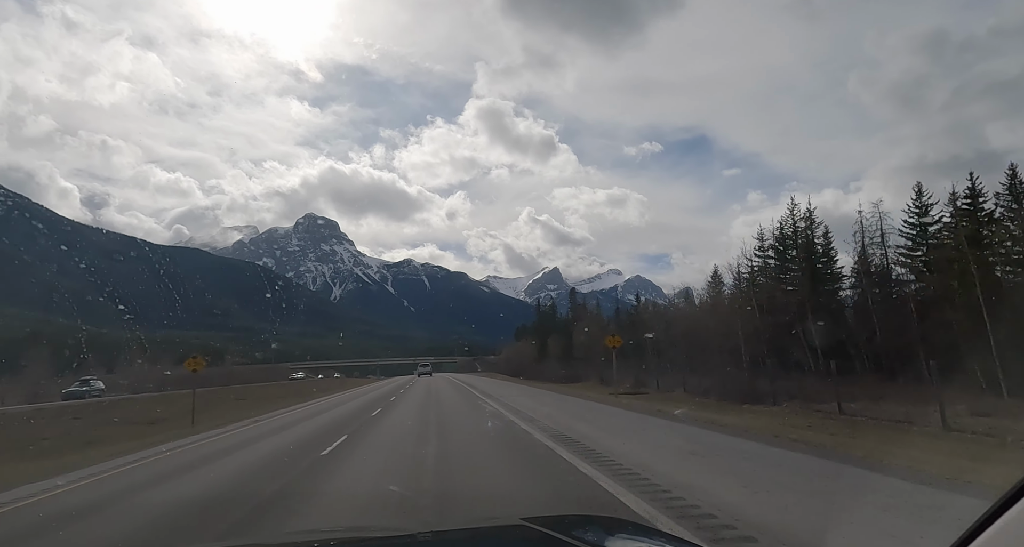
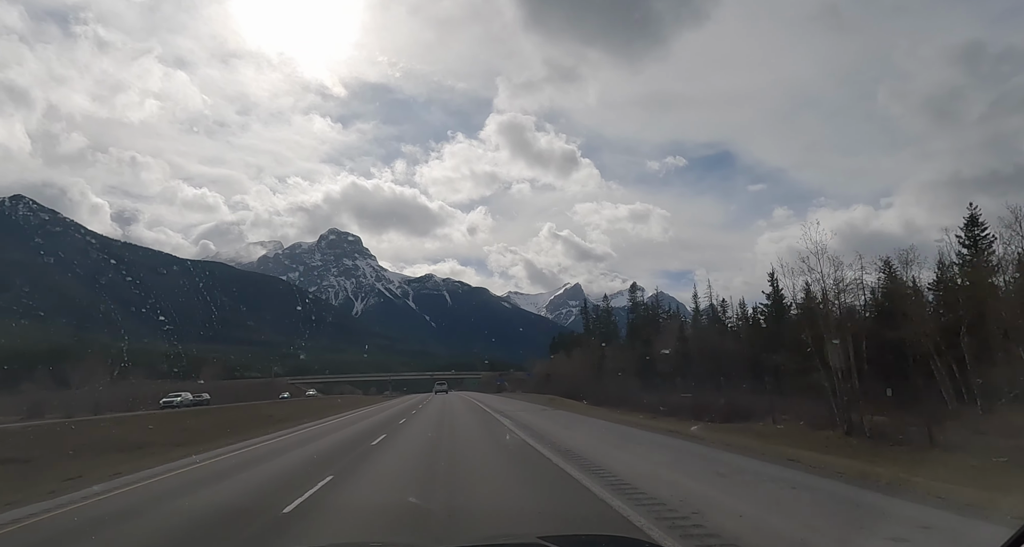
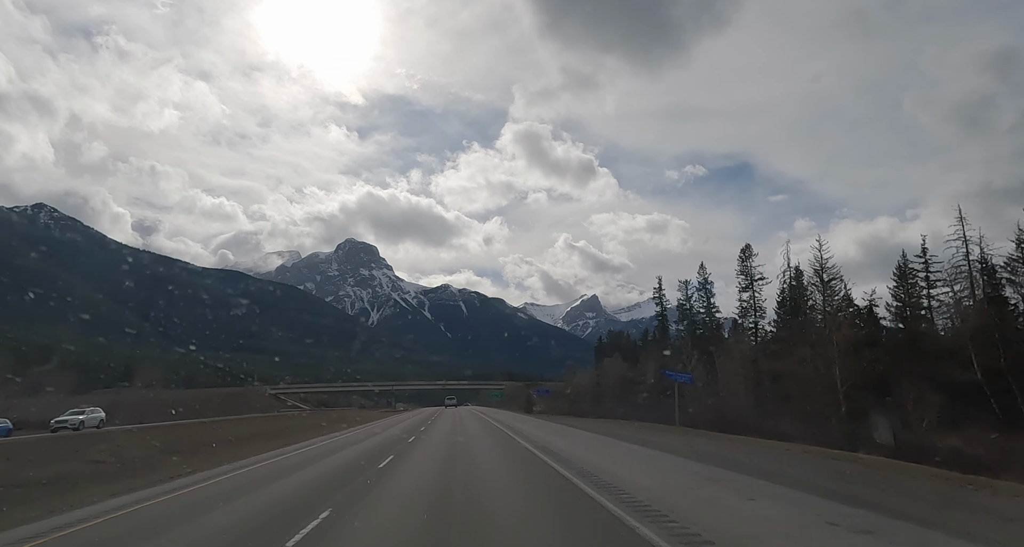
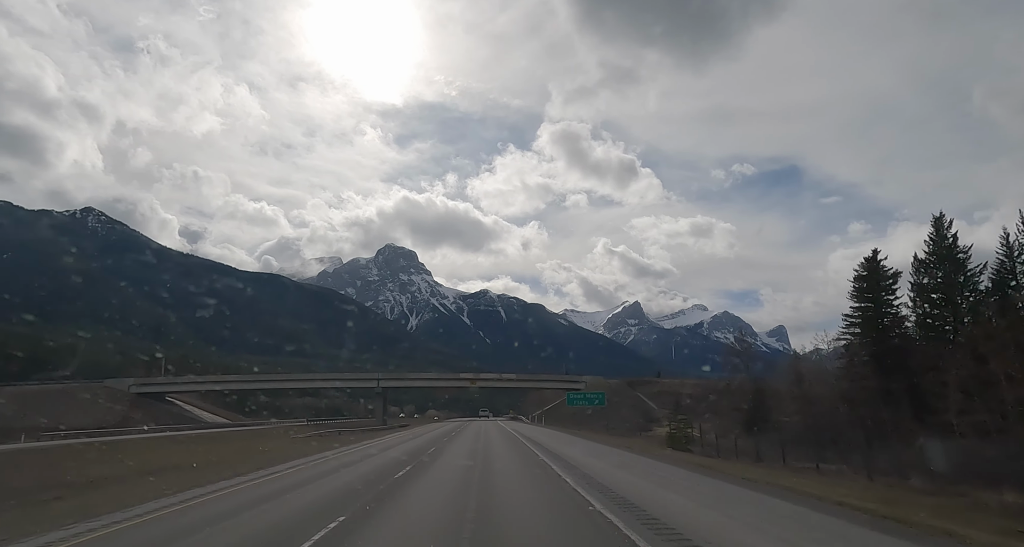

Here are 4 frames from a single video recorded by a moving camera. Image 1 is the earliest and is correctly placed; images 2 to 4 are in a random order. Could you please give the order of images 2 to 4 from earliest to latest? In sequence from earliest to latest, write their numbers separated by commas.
2, 3, 4
